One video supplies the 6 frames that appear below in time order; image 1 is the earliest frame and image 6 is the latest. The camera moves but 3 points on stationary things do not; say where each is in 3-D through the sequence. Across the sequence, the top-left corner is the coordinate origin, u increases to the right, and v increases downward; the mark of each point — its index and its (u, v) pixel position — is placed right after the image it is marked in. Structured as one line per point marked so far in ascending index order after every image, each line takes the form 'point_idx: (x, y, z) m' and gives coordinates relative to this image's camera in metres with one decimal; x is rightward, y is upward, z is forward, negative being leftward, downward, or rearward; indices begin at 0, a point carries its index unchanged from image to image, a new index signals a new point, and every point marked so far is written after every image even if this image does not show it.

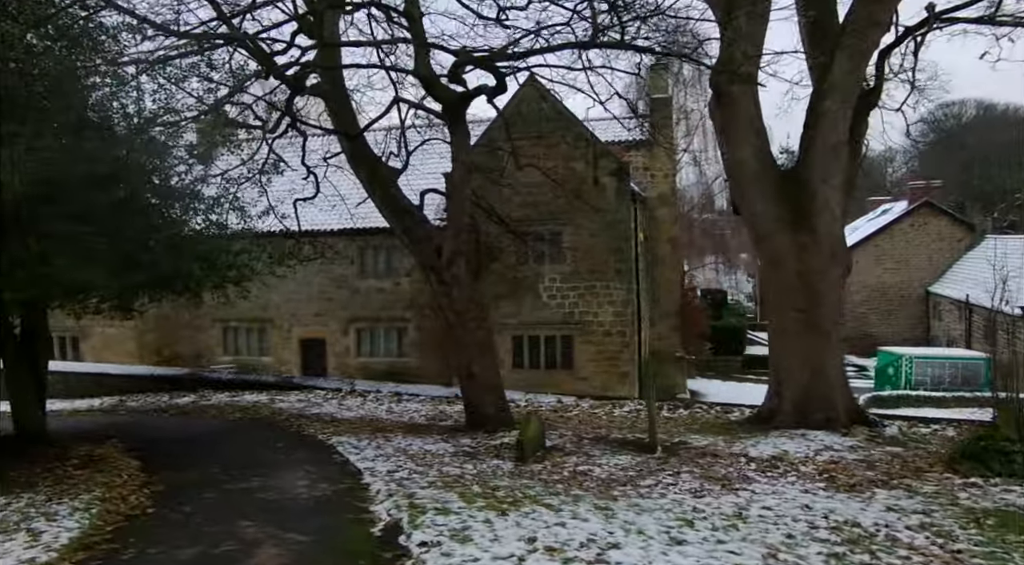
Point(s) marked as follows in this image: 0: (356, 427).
0: (-2.2, -2.0, +10.8) m
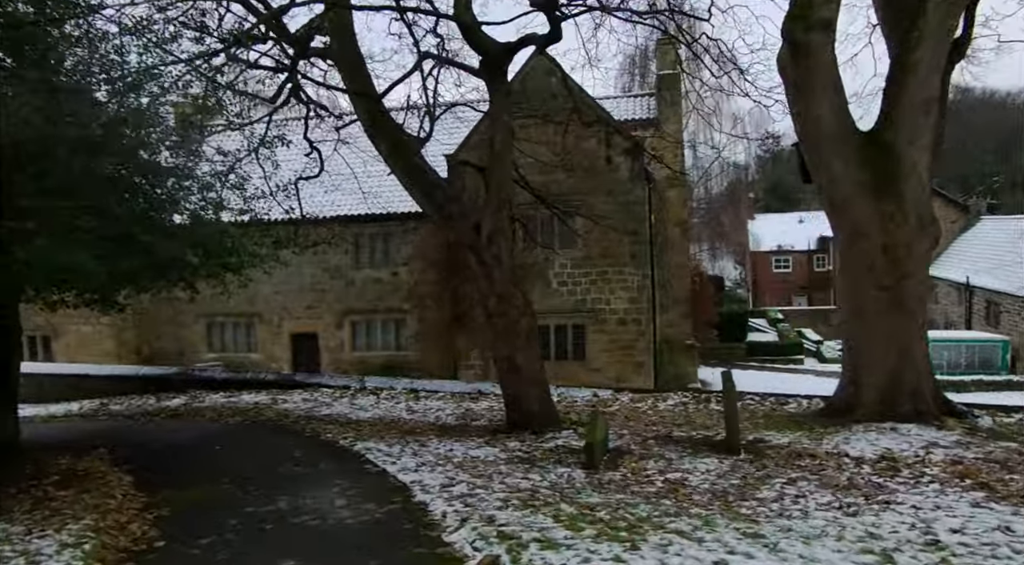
0: (-1.6, -1.8, +9.5) m
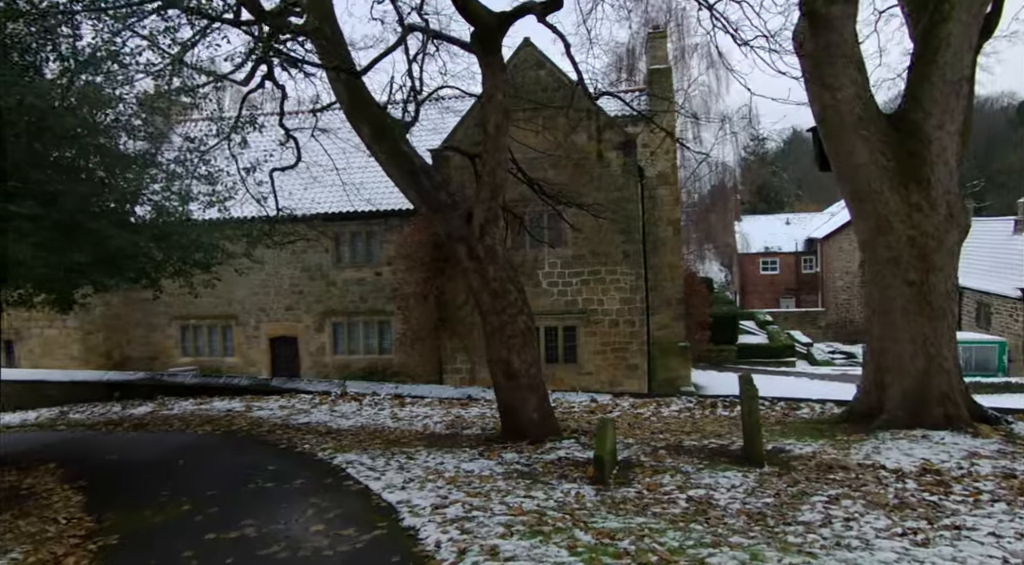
0: (-1.7, -1.8, +8.7) m
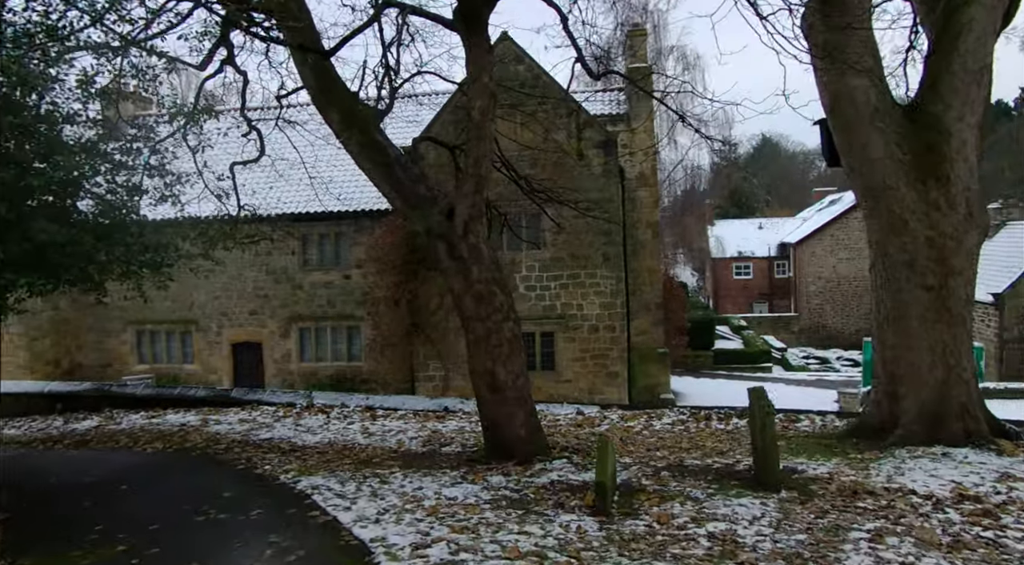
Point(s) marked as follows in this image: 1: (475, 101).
0: (-1.9, -1.8, +7.8) m
1: (-0.3, +1.7, +7.1) m
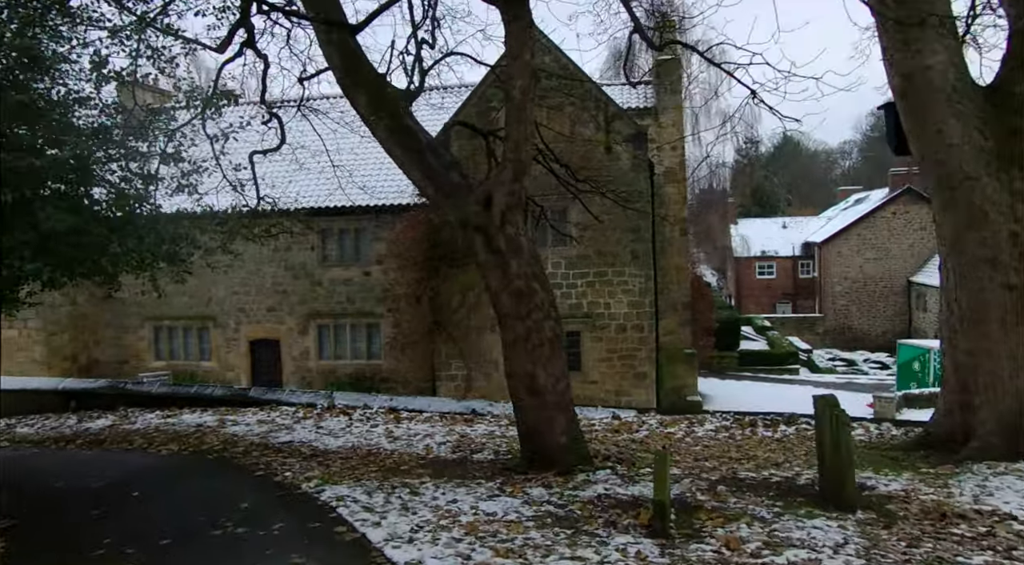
0: (-1.5, -1.8, +7.3) m
1: (0.0, +1.7, +6.6) m
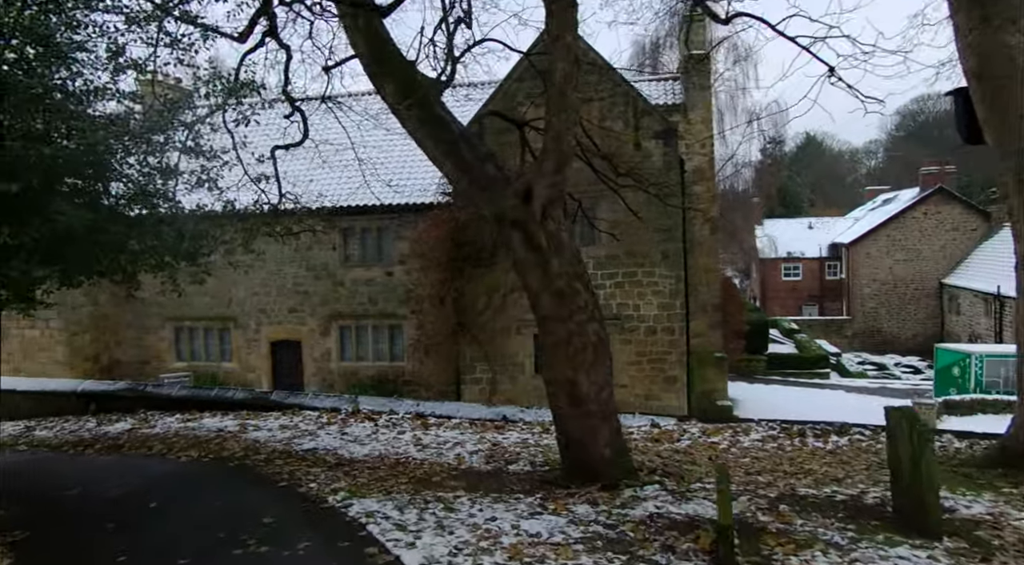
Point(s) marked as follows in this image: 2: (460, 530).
0: (-1.2, -1.8, +6.9) m
1: (+0.4, +1.7, +6.1) m
2: (-0.4, -1.7, +5.2) m
